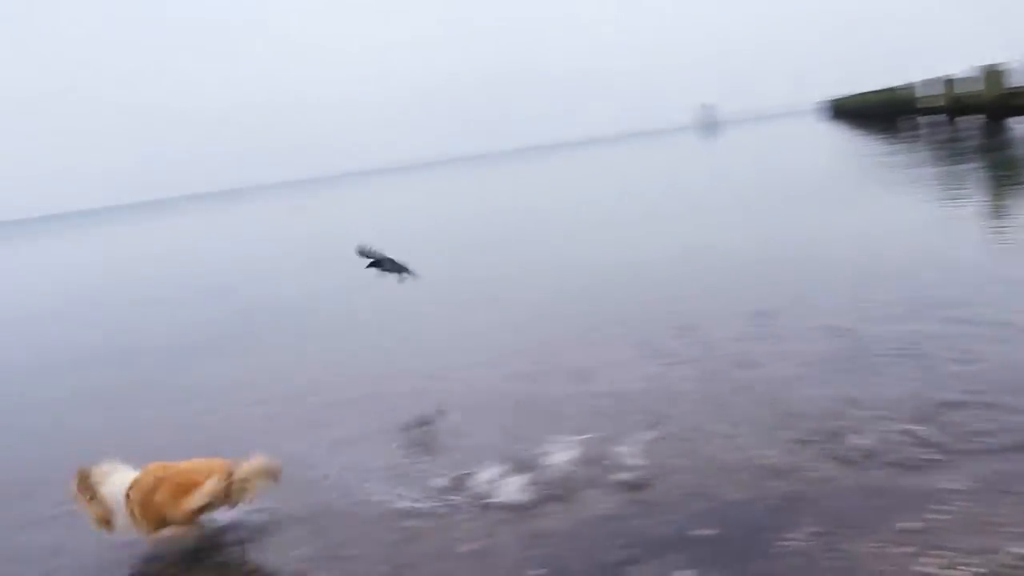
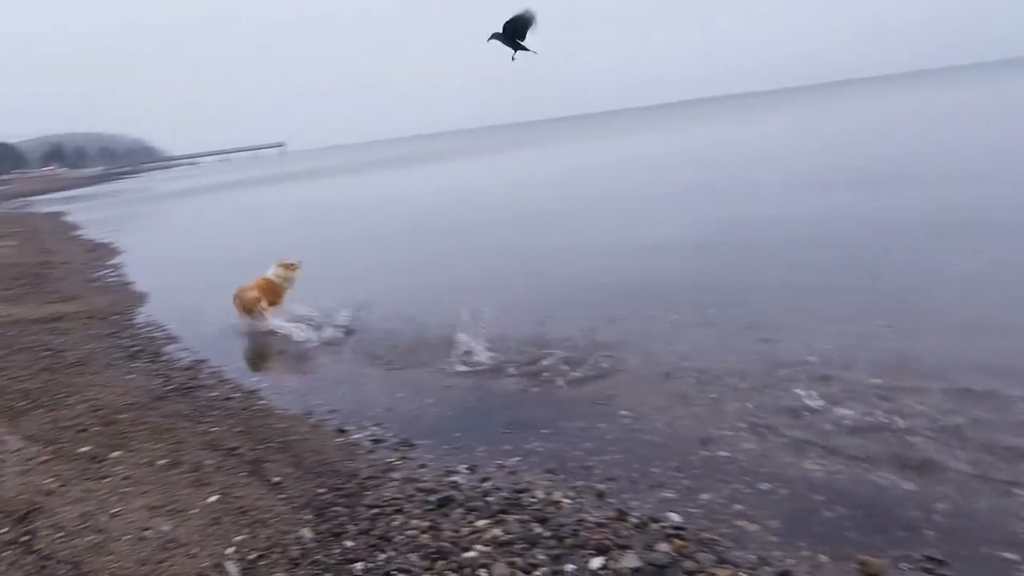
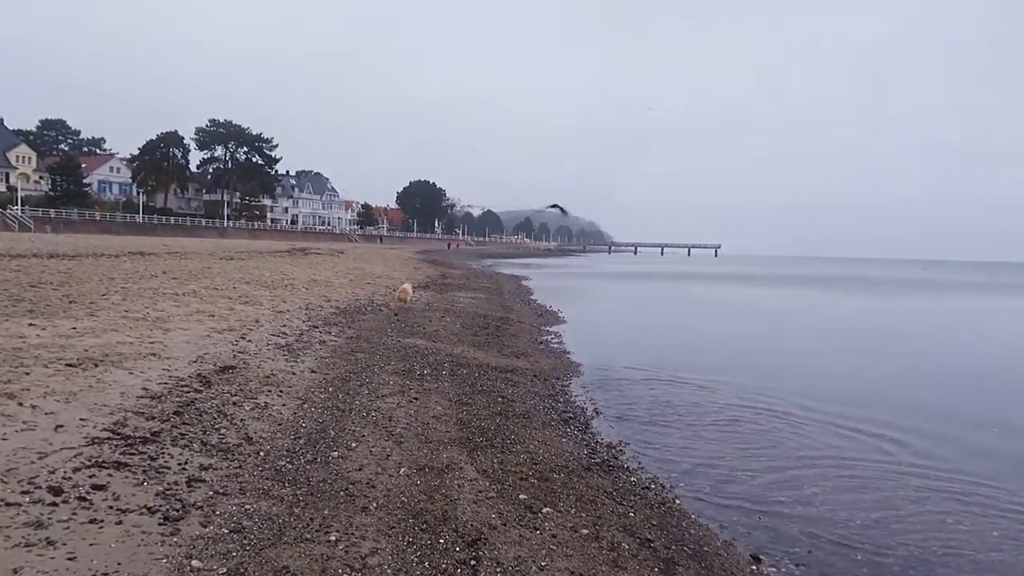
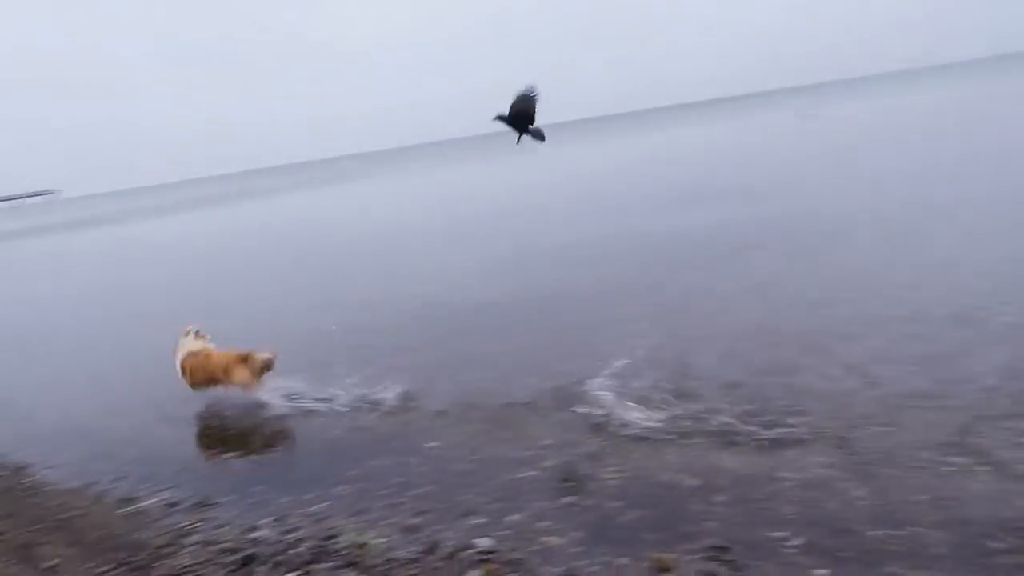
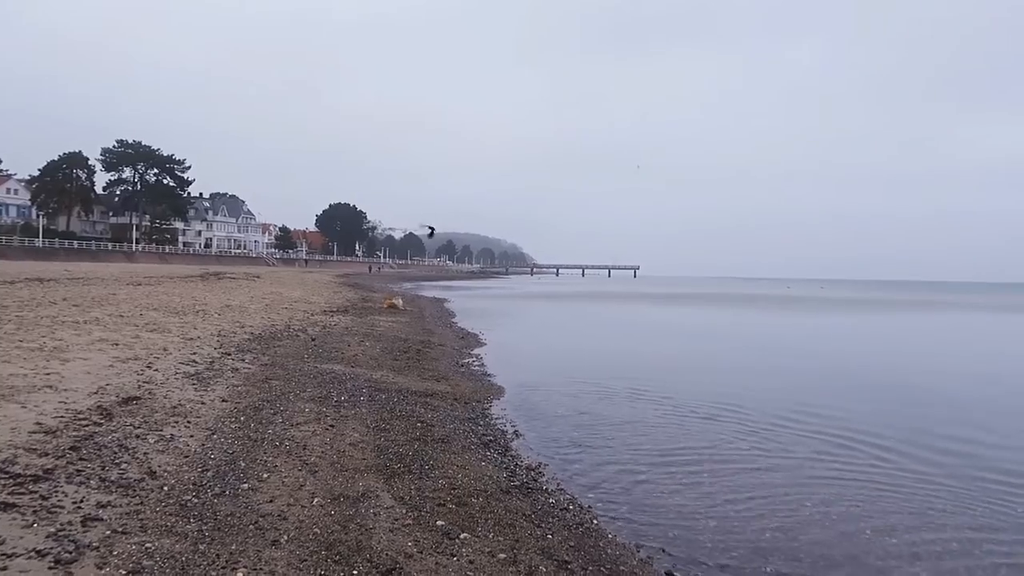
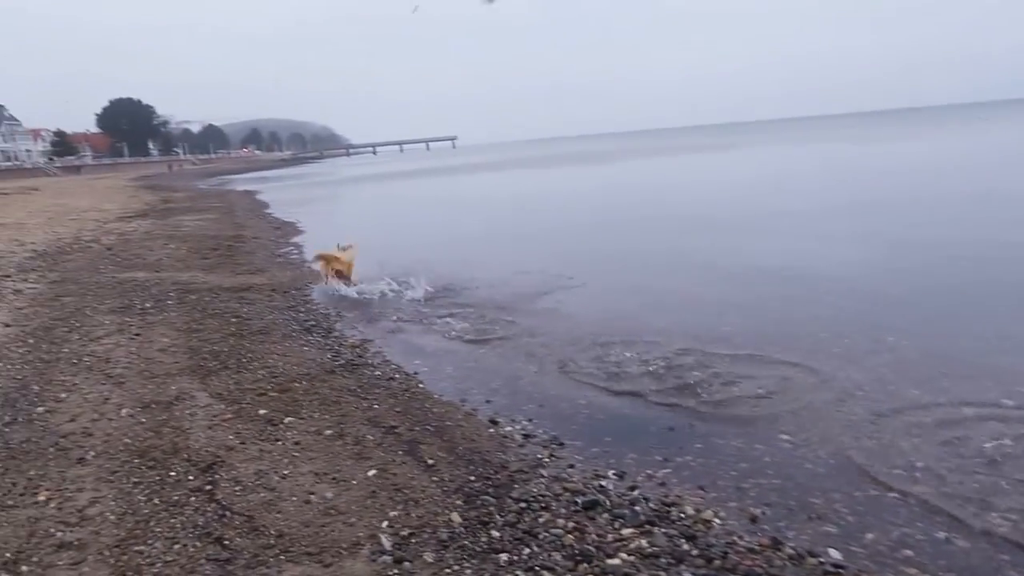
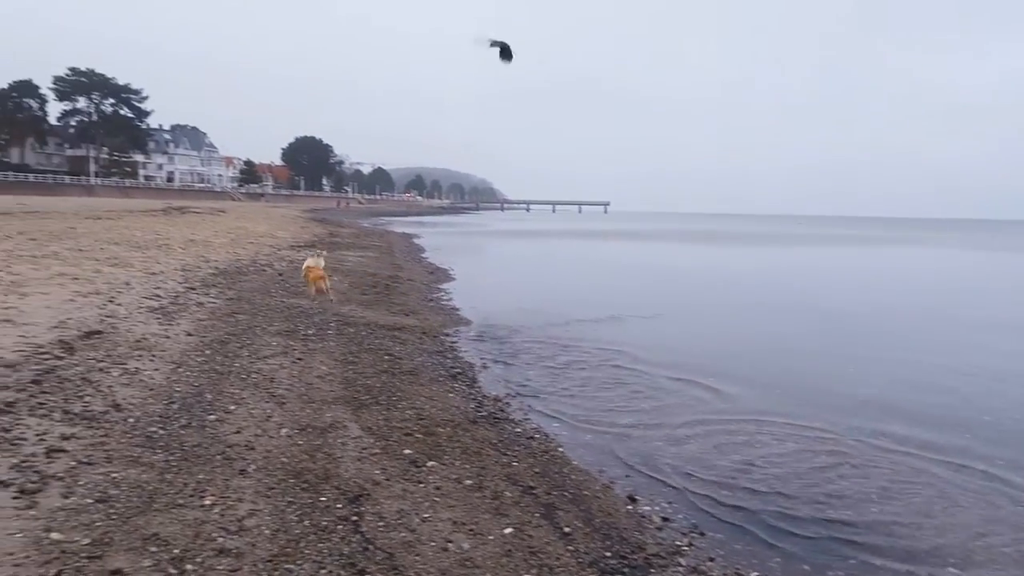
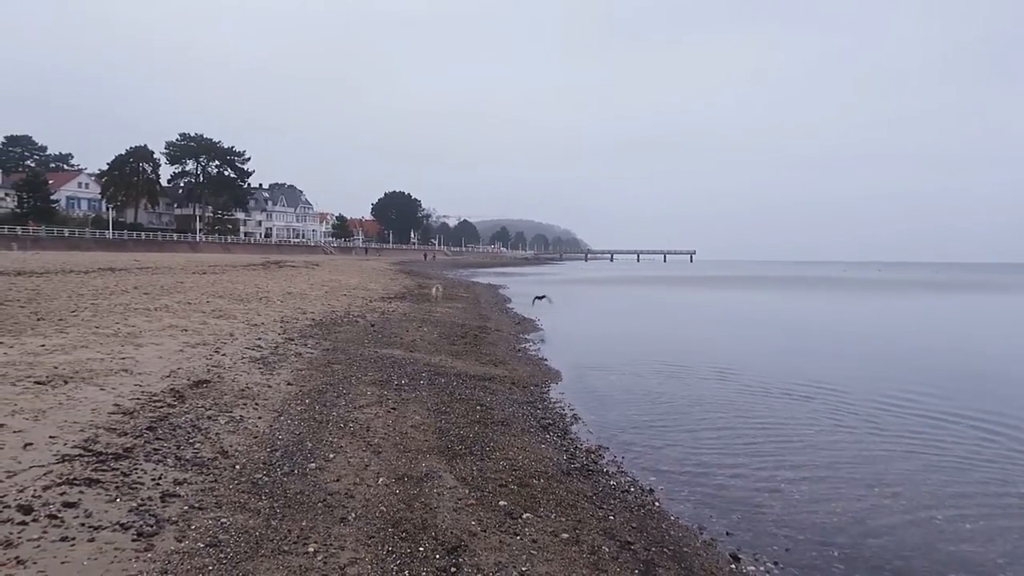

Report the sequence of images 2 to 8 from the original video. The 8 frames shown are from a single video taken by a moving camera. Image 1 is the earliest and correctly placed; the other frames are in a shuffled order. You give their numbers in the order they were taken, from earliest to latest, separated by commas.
4, 2, 6, 7, 3, 5, 8
